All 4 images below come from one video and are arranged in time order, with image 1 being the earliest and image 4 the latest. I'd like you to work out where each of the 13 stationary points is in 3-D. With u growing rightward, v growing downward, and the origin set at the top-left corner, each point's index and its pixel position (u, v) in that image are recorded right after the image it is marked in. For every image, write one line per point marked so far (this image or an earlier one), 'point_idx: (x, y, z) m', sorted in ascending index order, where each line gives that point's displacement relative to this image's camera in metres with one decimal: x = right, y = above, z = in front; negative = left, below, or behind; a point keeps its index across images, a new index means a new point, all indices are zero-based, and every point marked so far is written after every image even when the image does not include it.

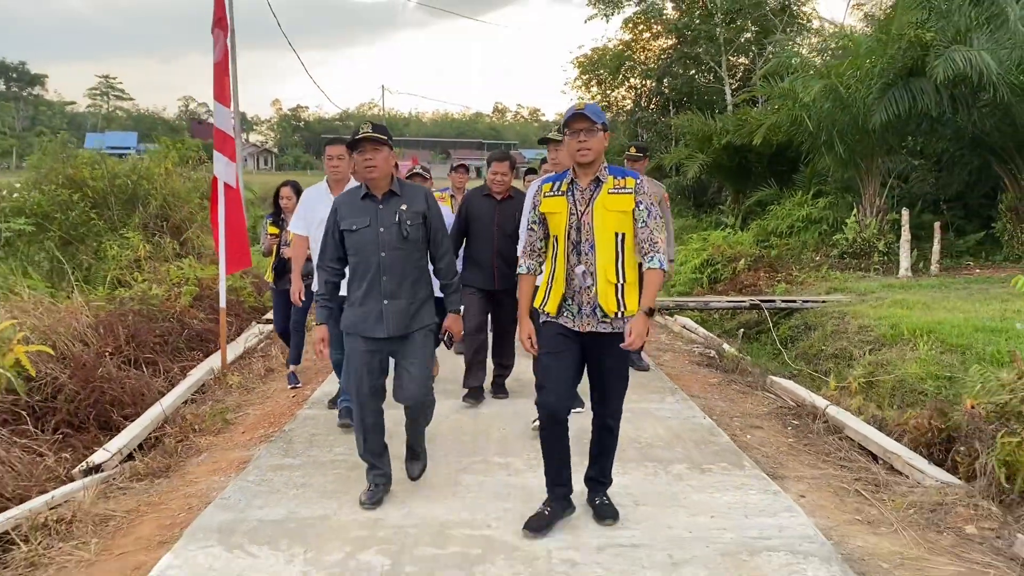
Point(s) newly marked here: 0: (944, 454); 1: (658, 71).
0: (+1.9, -0.7, +3.9) m
1: (+3.2, +4.8, +19.7) m
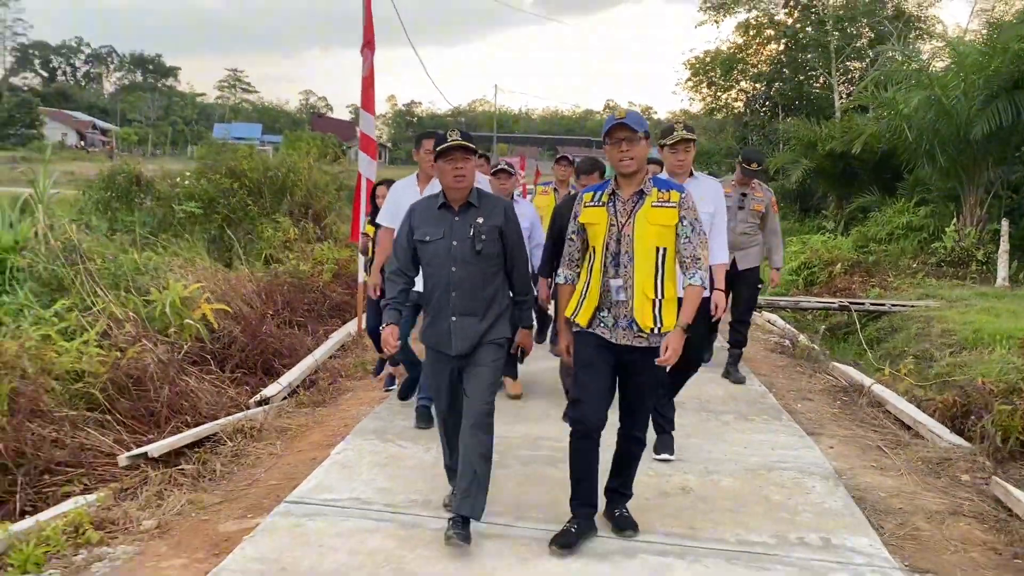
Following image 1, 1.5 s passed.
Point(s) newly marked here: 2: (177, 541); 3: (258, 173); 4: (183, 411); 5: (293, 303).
0: (+2.3, -0.7, +4.6) m
1: (+5.7, +4.7, +20.1) m
2: (-1.2, -0.9, +3.2) m
3: (-2.7, +1.2, +9.7) m
4: (-1.8, -0.7, +5.0) m
5: (-1.8, -0.1, +7.4) m
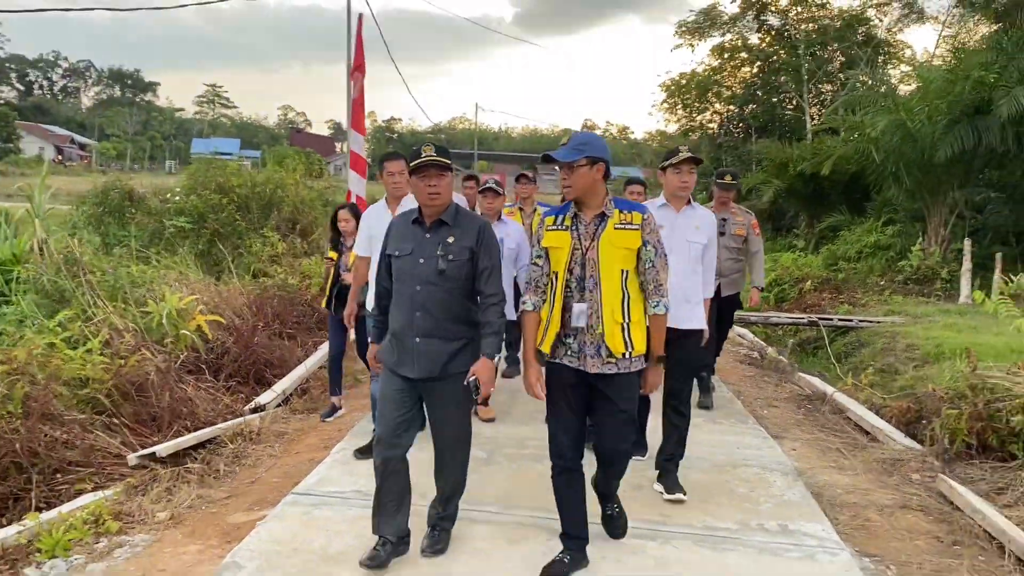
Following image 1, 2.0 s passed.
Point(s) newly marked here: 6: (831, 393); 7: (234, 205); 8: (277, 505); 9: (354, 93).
0: (+2.2, -0.8, +5.0) m
1: (+5.3, +4.4, +20.6) m
2: (-1.2, -0.9, +3.5) m
3: (-2.9, +1.1, +9.9) m
4: (-1.9, -0.8, +5.3) m
5: (-1.9, -0.2, +7.6) m
6: (+2.0, -0.7, +5.7) m
7: (-3.0, +0.9, +9.7) m
8: (-1.0, -0.9, +3.6) m
9: (-1.3, +1.6, +7.2) m
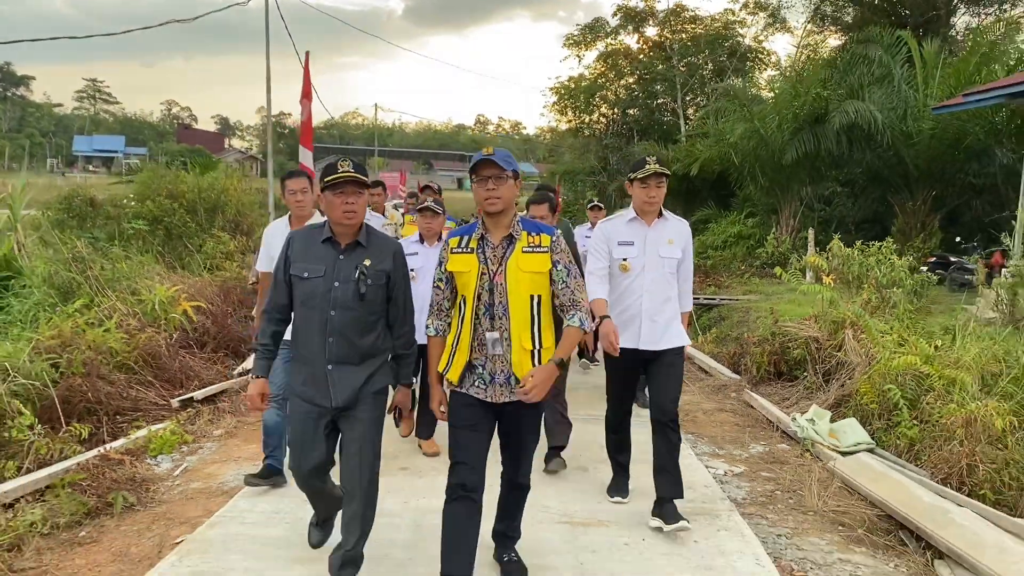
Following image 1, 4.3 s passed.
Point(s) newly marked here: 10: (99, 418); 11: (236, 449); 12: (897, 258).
0: (+1.8, -0.6, +7.0) m
1: (+2.8, +4.7, +22.8) m
2: (-1.5, -0.9, +5.1) m
3: (-4.0, +1.2, +11.2) m
4: (-2.4, -0.7, +6.8) m
5: (-2.7, -0.1, +9.1) m
6: (+1.5, -0.5, +7.7) m
7: (-4.0, +1.0, +11.1) m
8: (-1.2, -0.8, +5.3) m
9: (-2.0, +1.7, +8.7) m
10: (-2.6, -0.8, +5.7) m
11: (-1.5, -0.9, +4.9) m
12: (+2.9, +0.2, +6.8) m
